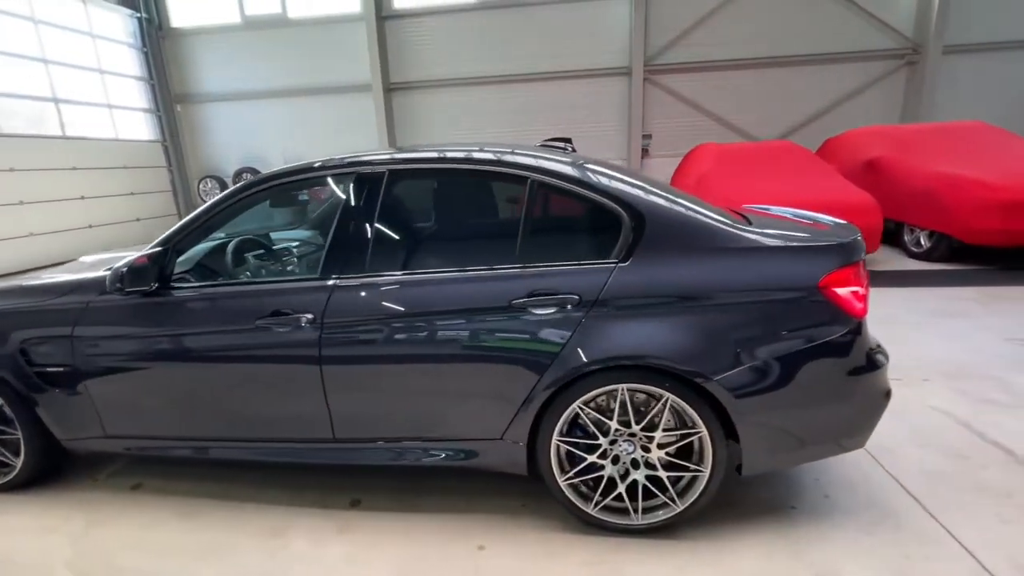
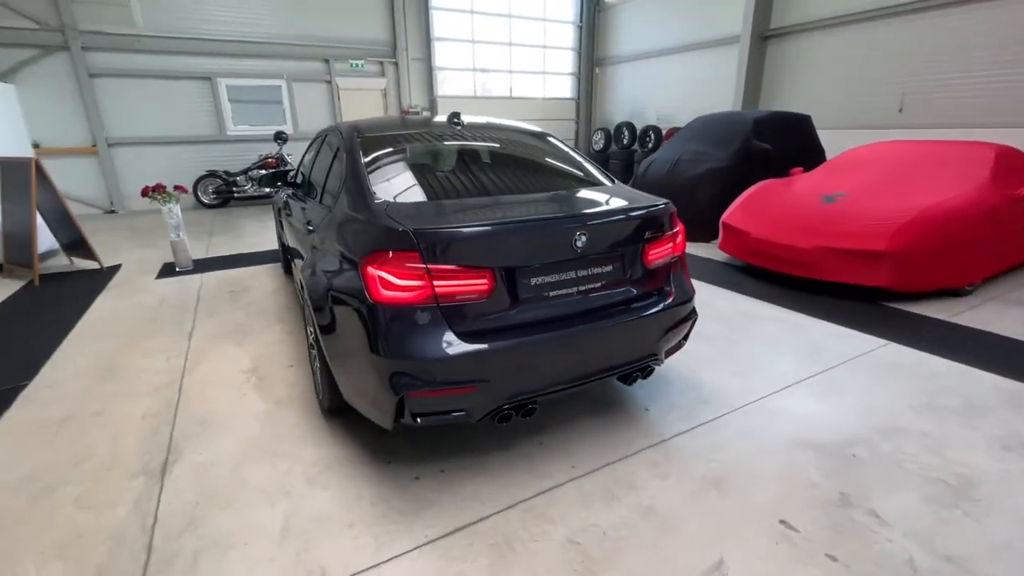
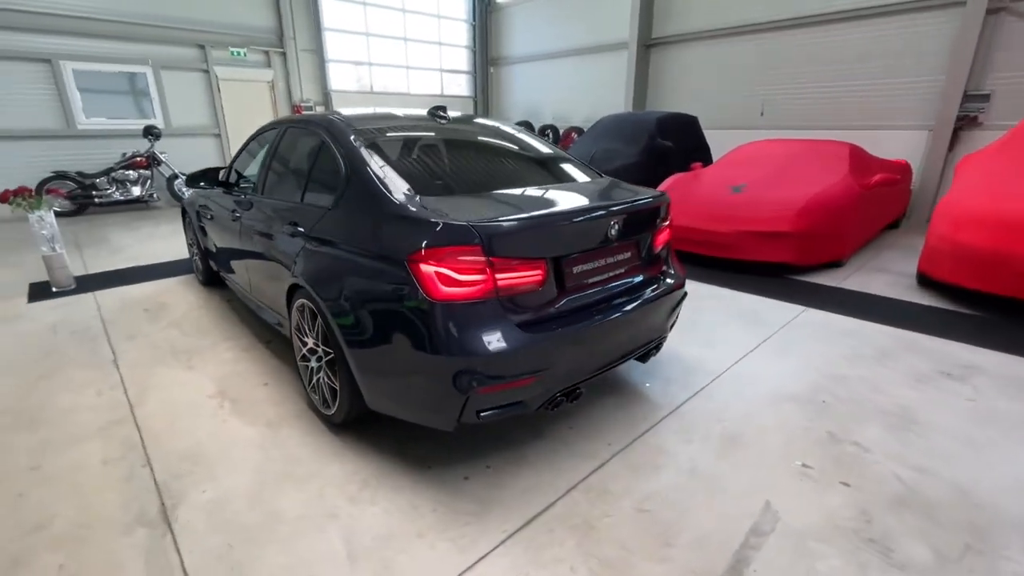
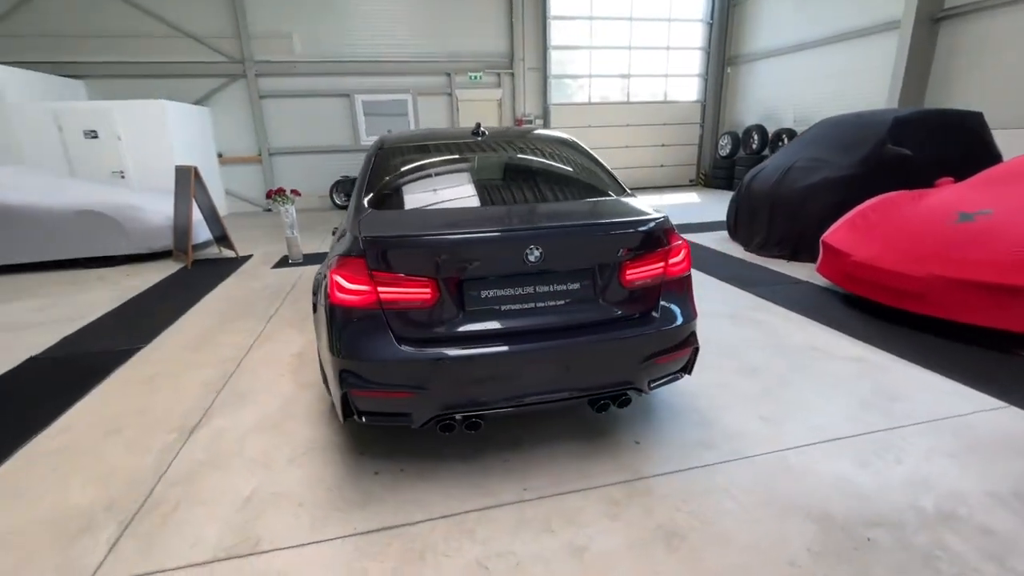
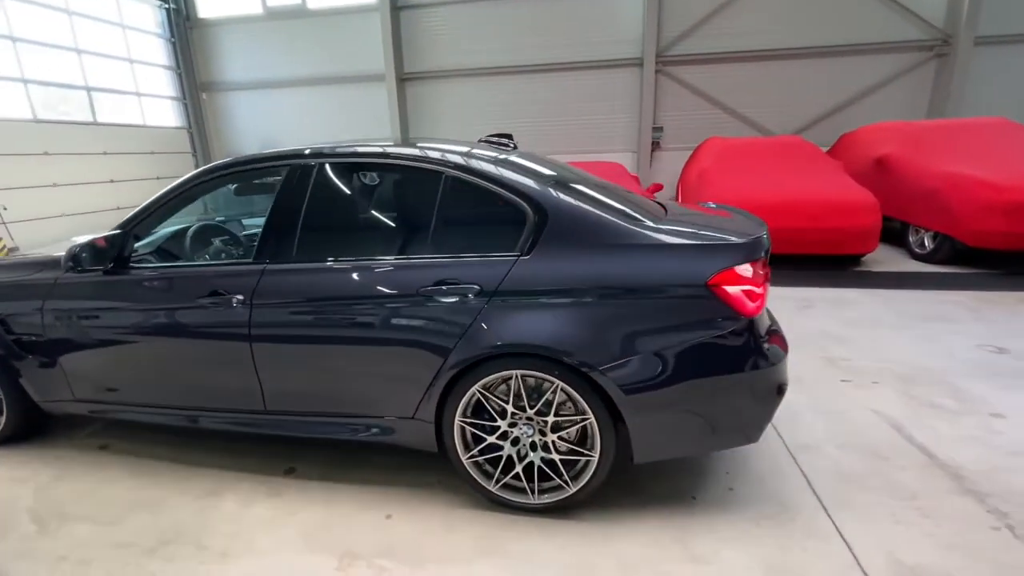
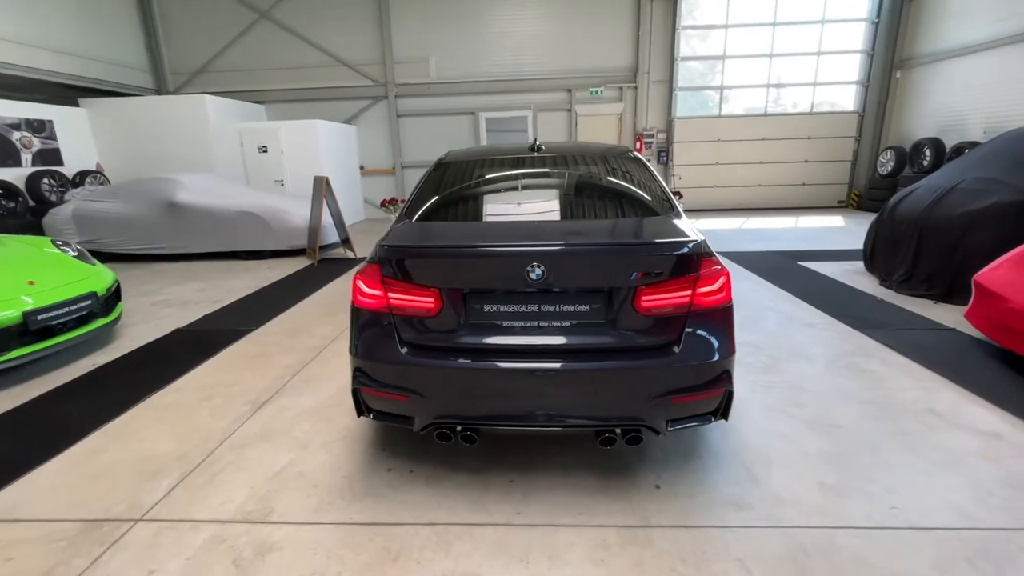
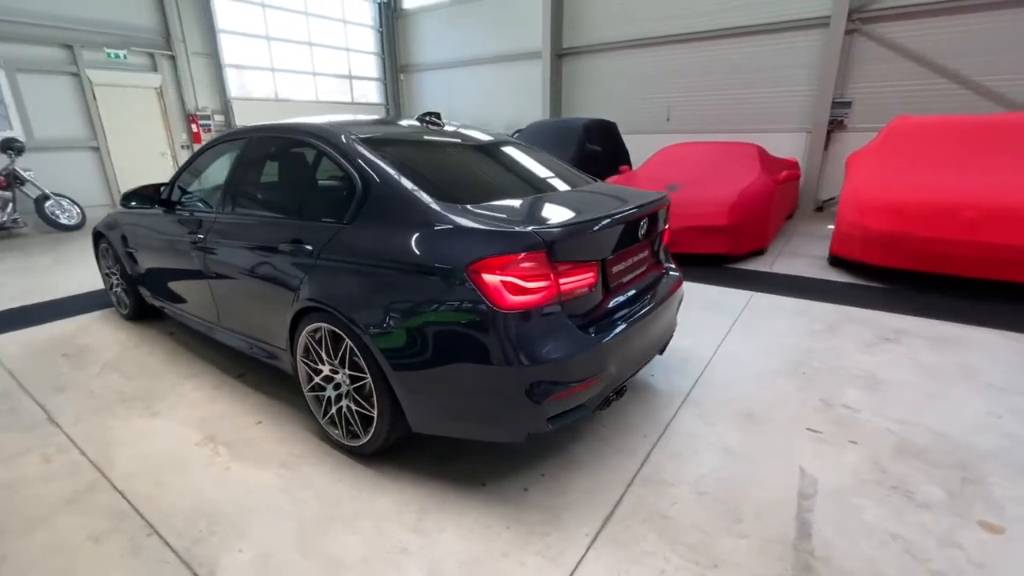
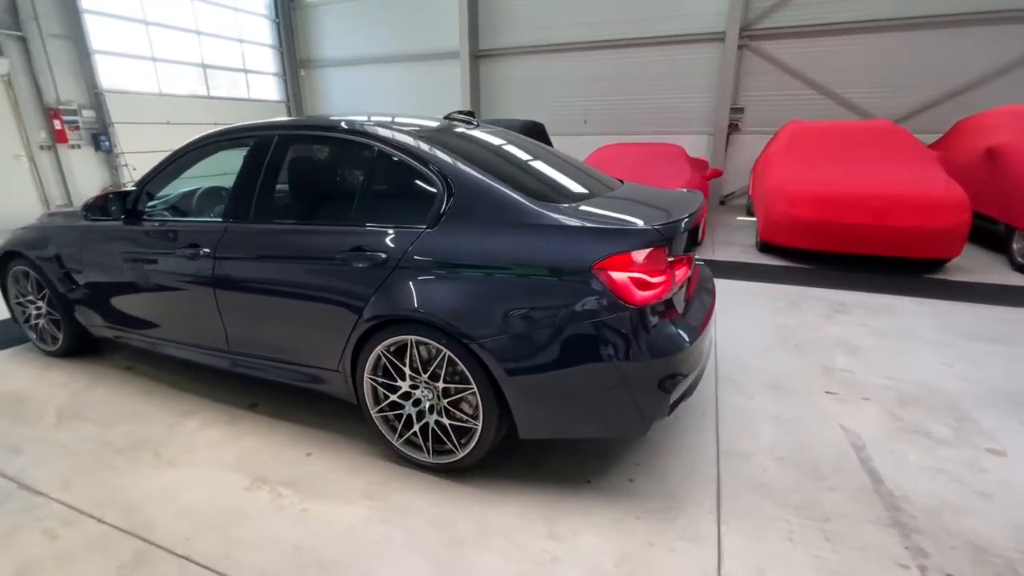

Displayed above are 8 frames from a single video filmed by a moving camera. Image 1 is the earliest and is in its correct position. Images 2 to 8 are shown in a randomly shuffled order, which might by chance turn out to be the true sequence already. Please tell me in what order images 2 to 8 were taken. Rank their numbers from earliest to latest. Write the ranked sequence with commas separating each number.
5, 8, 7, 3, 2, 4, 6
